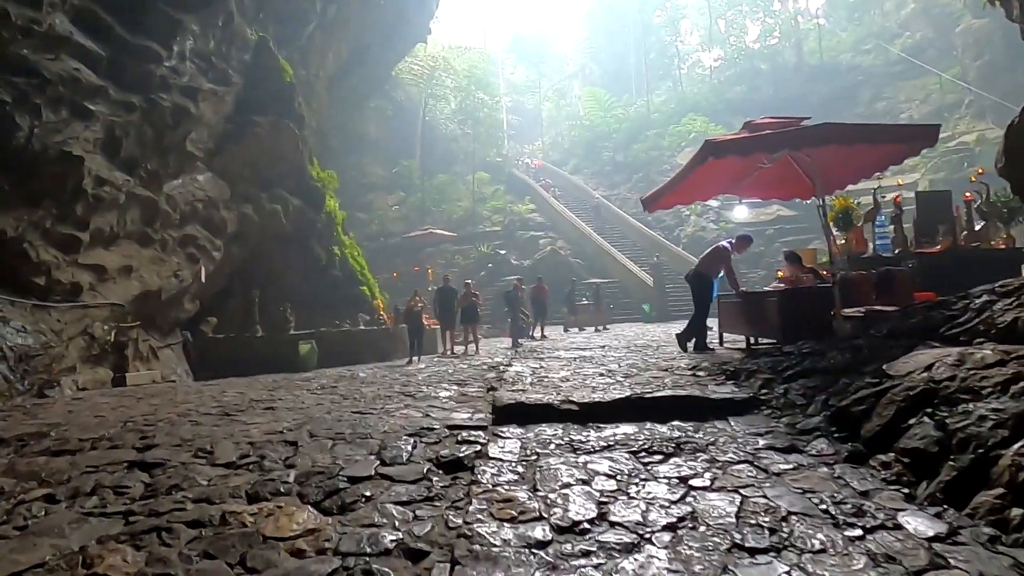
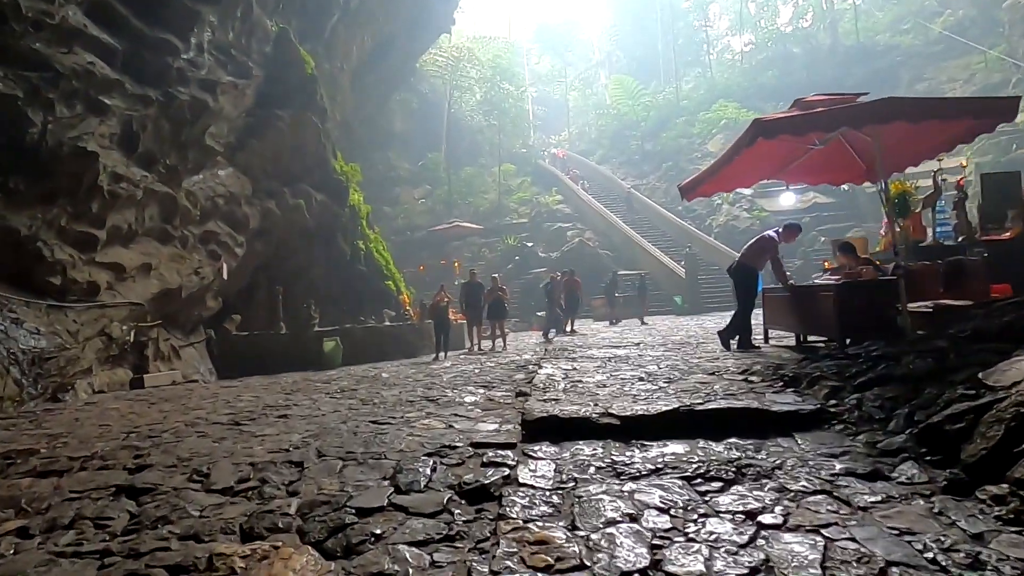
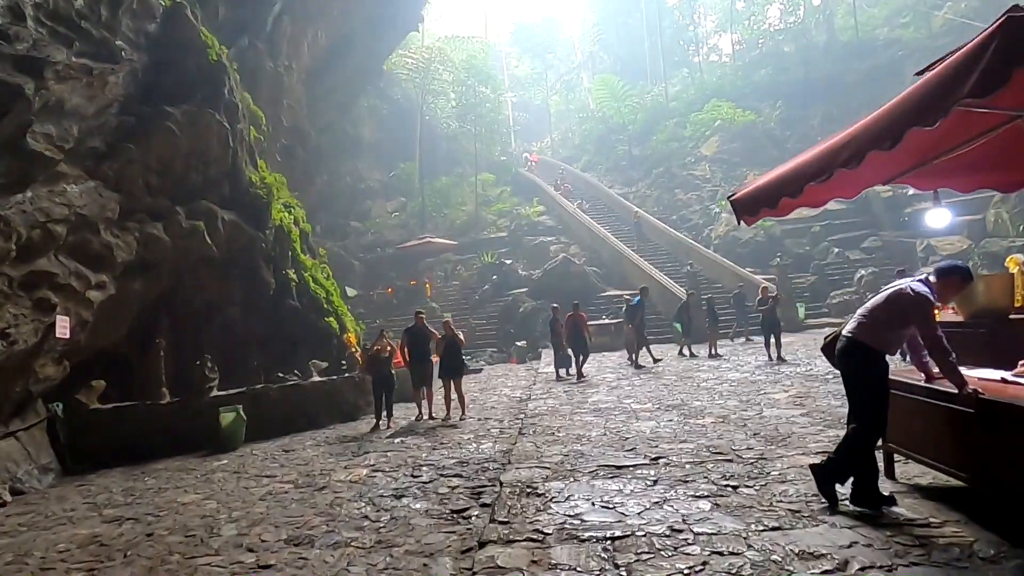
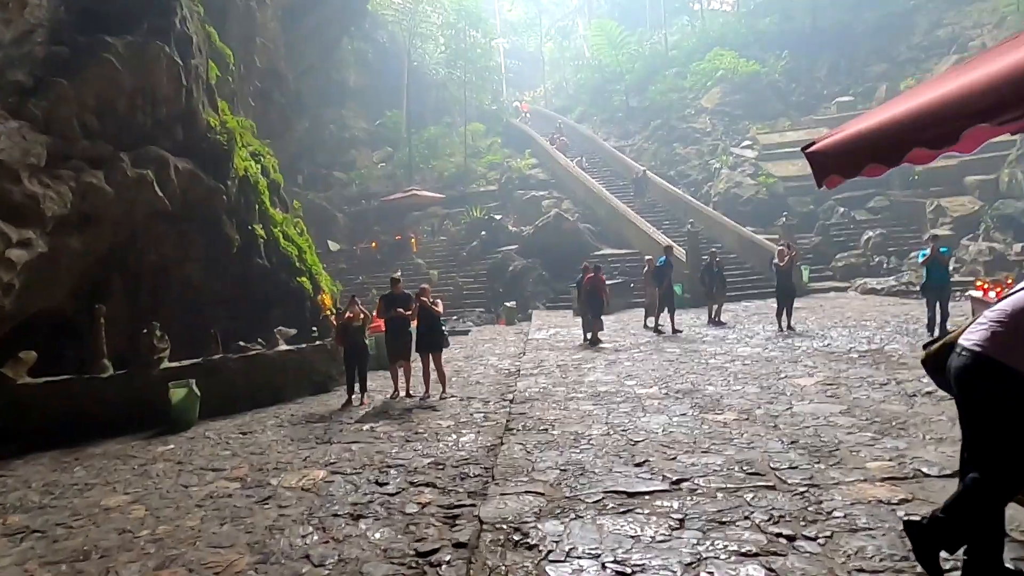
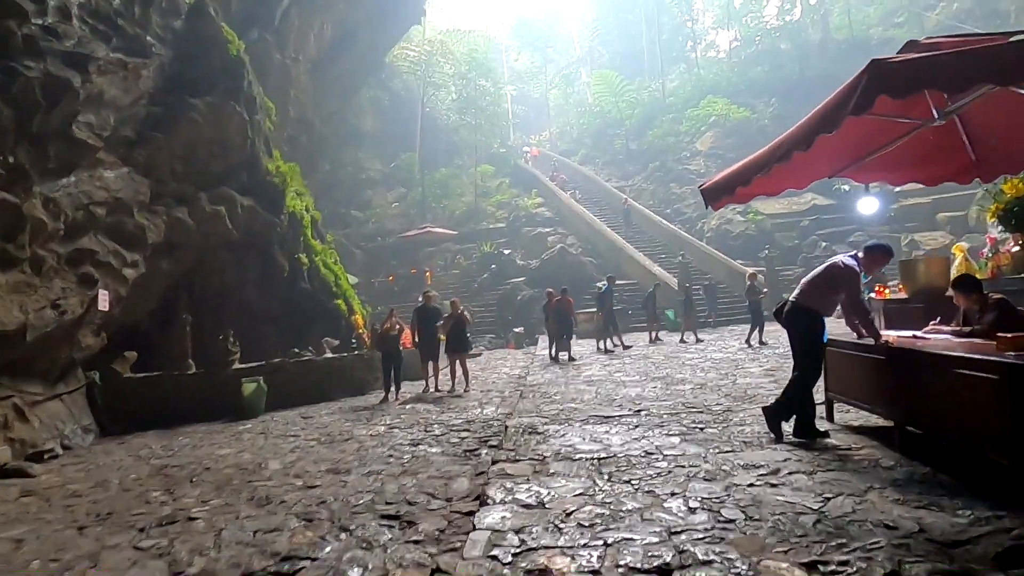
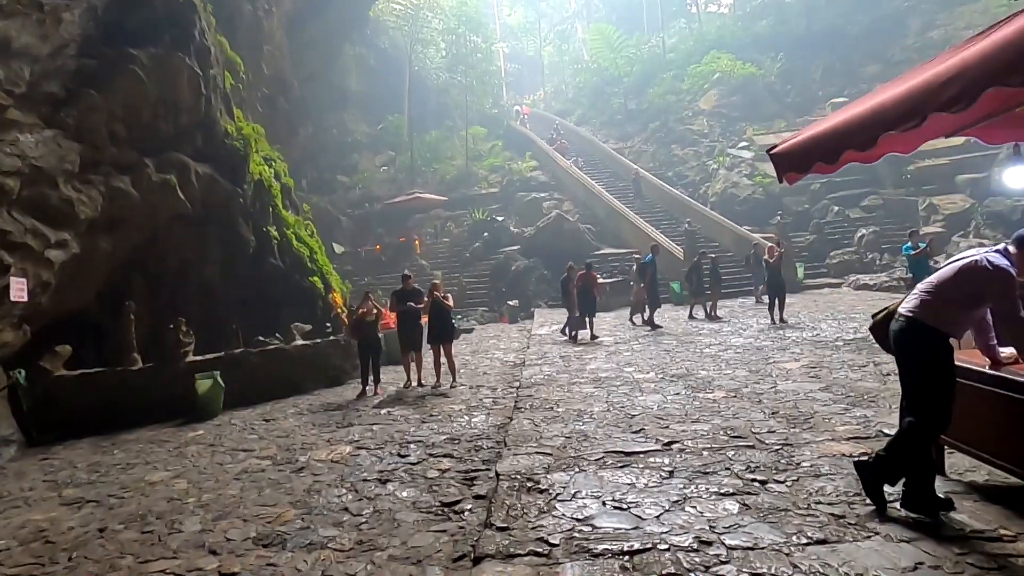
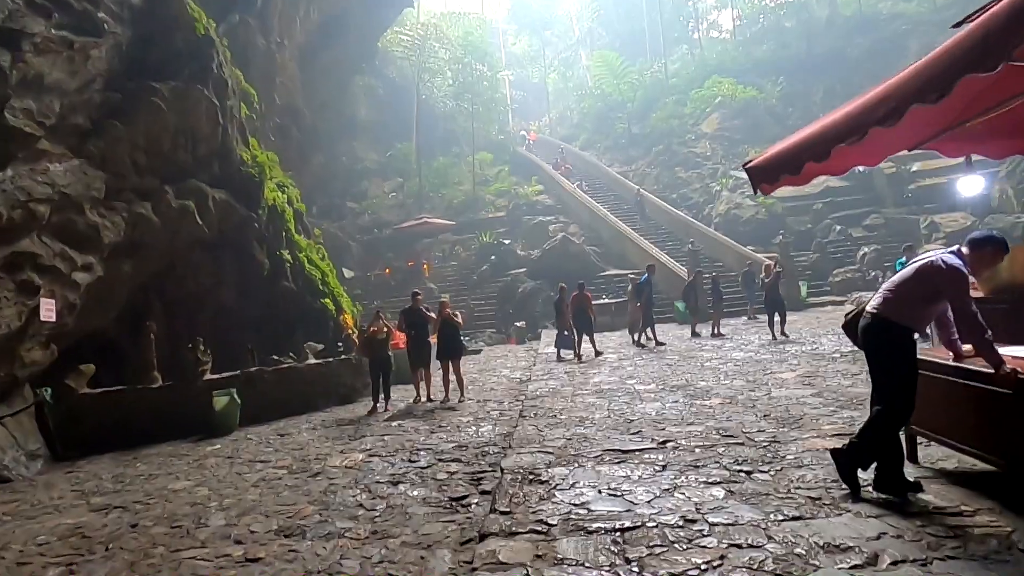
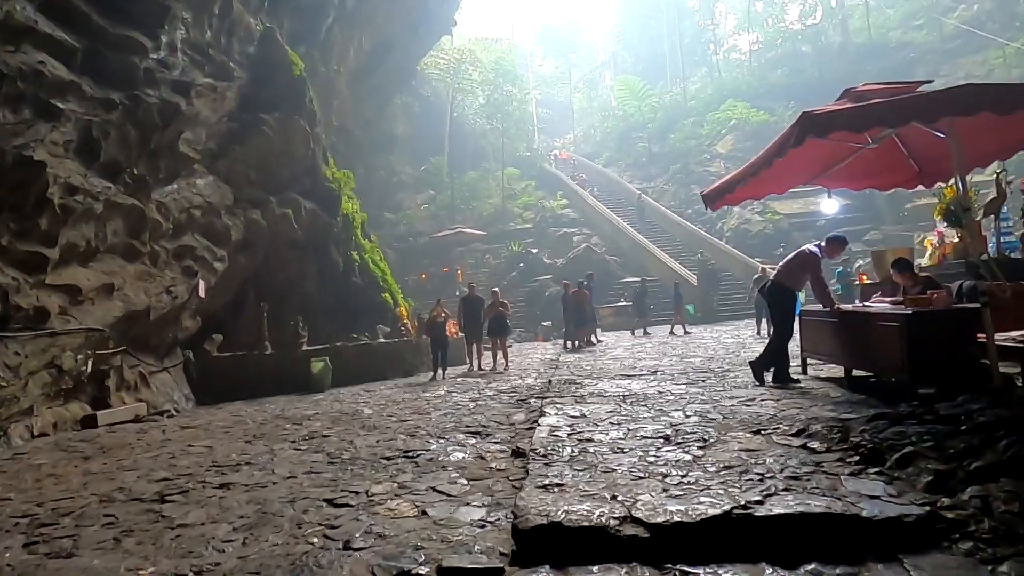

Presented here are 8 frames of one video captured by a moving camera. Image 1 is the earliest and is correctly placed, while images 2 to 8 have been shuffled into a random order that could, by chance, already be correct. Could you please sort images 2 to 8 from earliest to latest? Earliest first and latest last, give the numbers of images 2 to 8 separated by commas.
2, 8, 5, 3, 7, 6, 4
